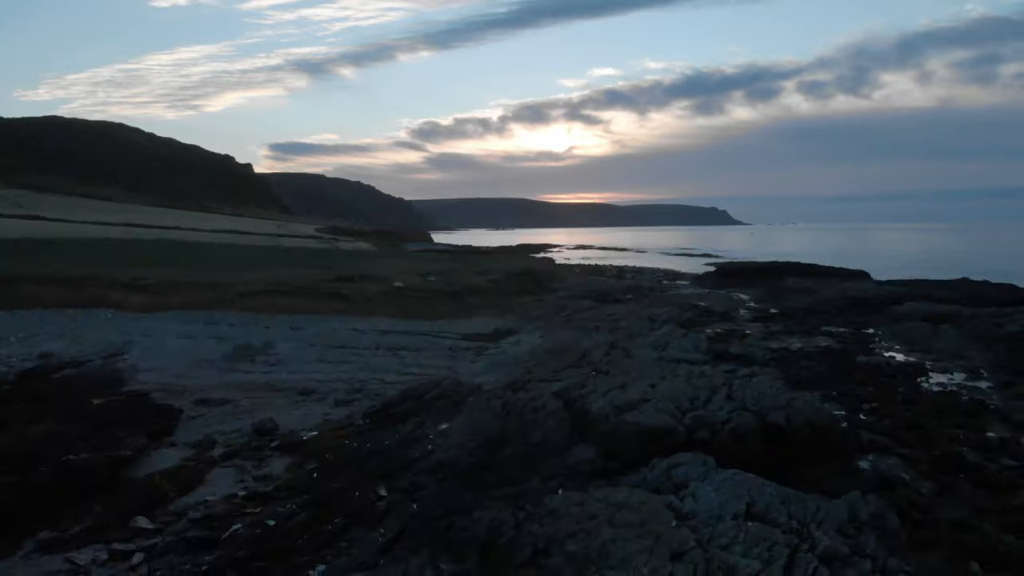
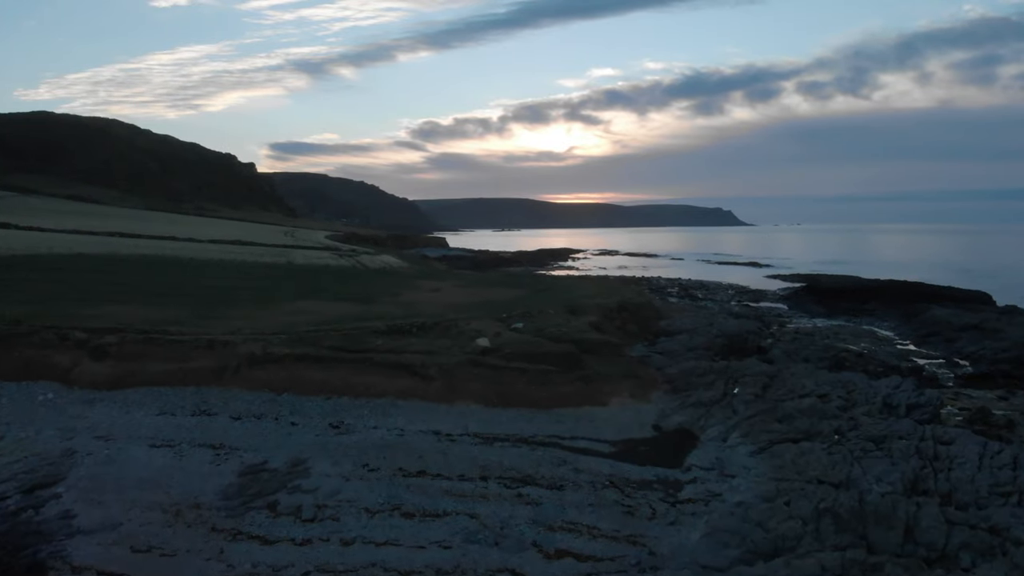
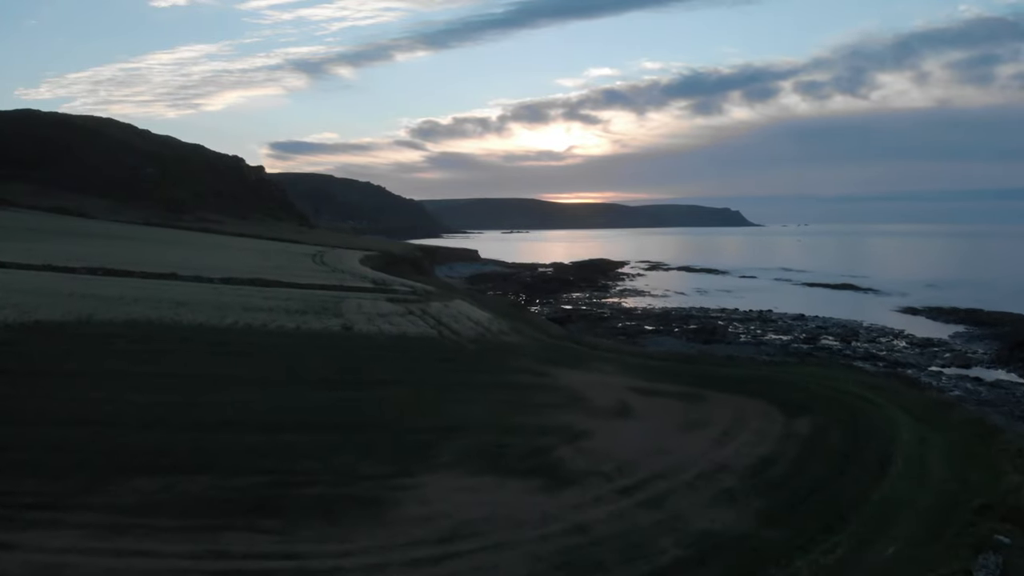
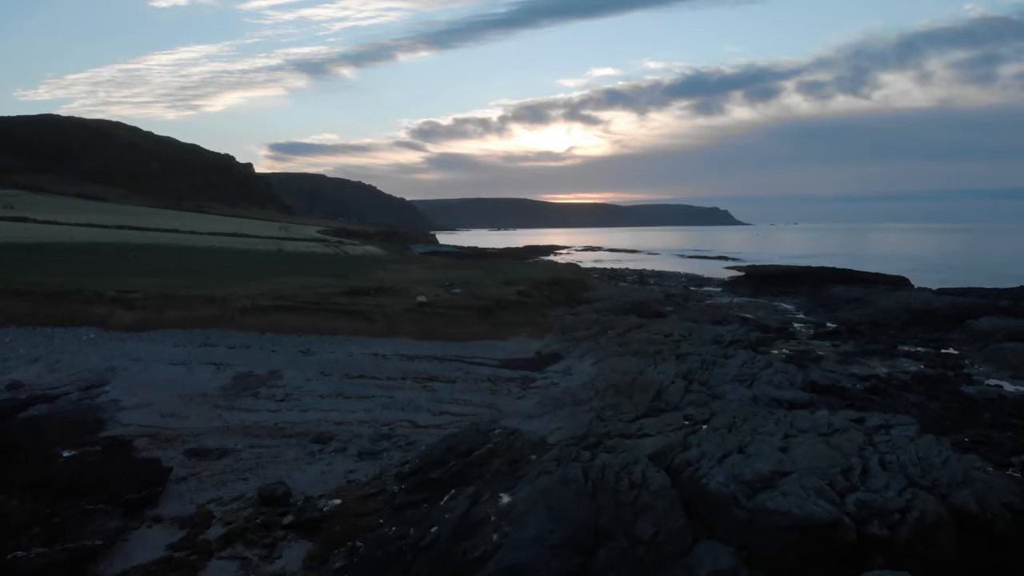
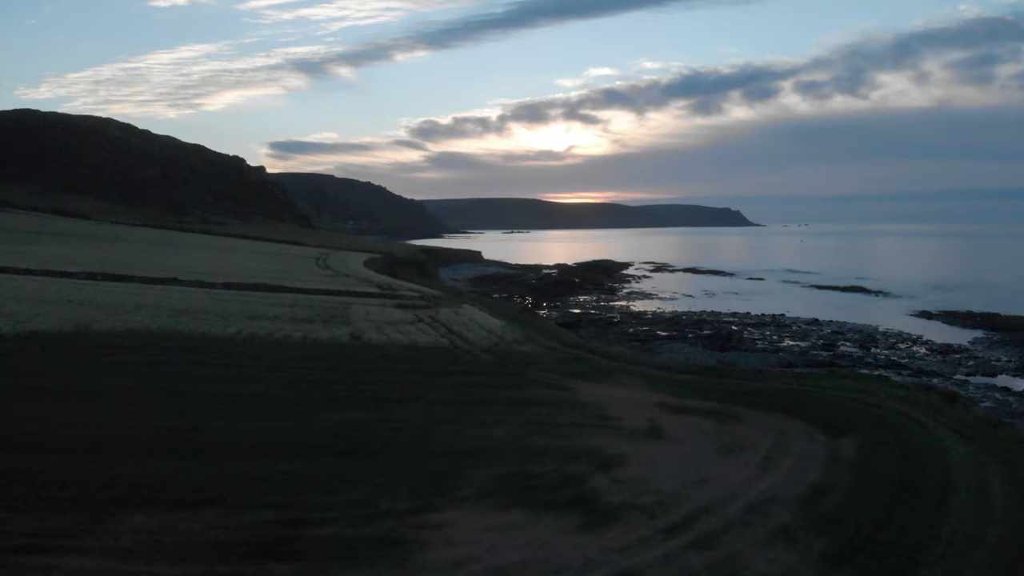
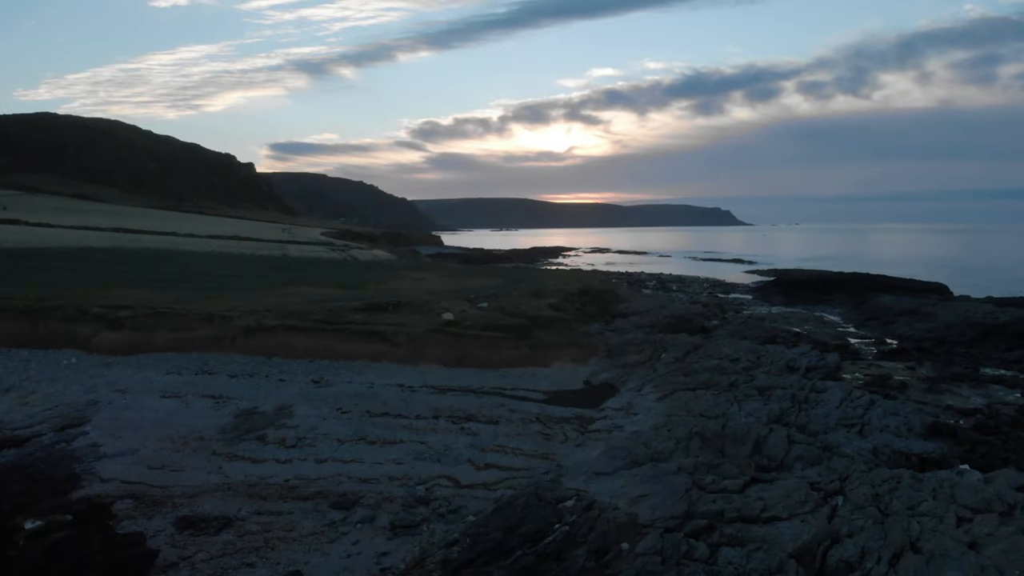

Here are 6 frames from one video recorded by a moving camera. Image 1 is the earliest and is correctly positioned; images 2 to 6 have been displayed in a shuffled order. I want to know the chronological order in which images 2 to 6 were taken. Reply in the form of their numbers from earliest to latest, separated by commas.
4, 6, 2, 3, 5
